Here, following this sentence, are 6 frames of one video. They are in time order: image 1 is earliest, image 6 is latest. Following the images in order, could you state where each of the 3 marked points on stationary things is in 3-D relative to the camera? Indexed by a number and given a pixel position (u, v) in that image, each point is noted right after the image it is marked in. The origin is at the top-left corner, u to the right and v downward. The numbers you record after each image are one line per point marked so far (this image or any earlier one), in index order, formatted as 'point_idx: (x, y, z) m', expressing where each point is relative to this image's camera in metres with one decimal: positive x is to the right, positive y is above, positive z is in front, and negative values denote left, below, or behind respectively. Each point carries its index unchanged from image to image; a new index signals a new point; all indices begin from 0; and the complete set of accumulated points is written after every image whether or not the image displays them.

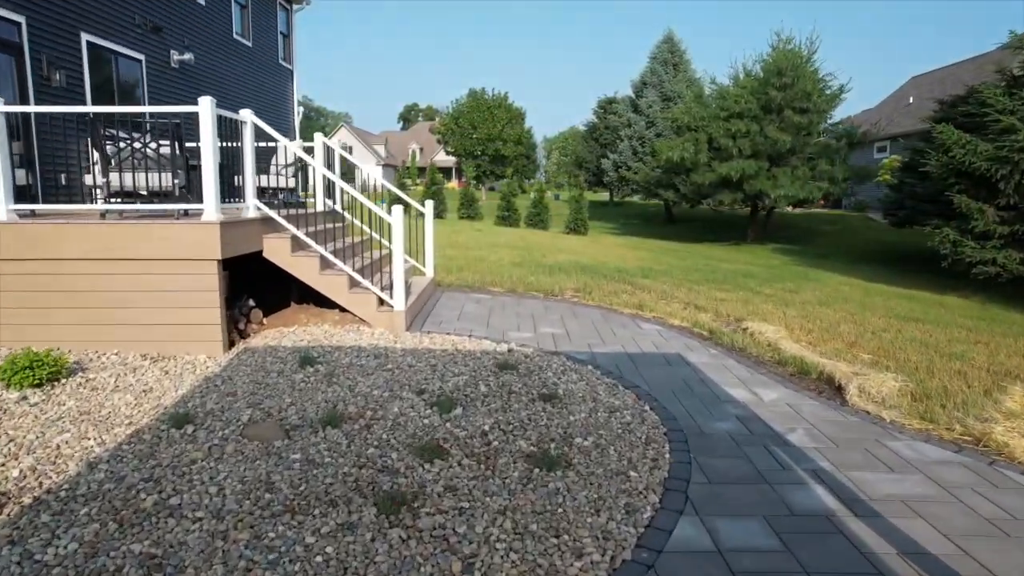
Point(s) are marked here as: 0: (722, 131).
0: (+9.9, +7.4, +19.9) m
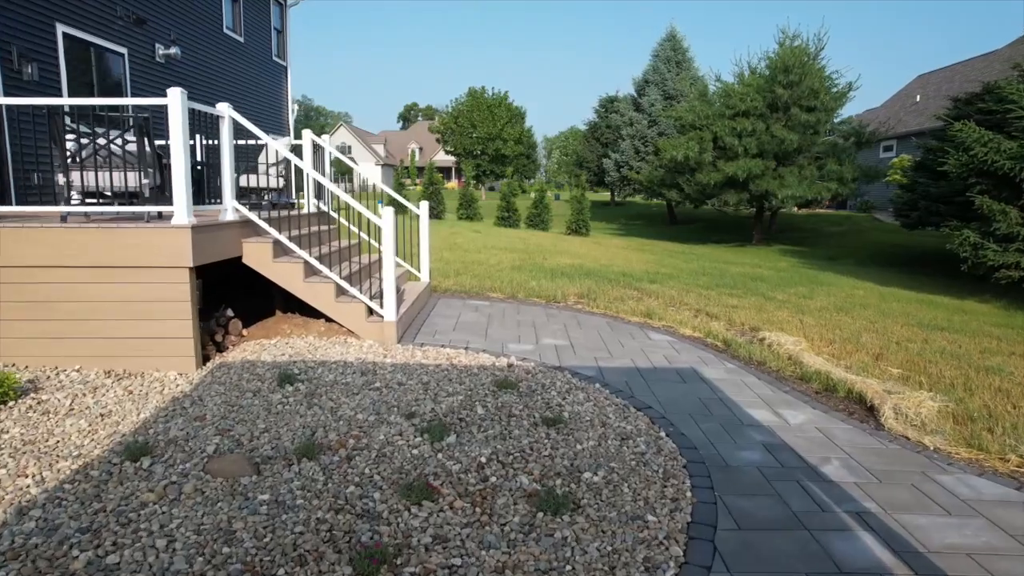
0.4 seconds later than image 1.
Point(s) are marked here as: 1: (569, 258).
0: (+9.9, +7.3, +19.5) m
1: (+1.7, +0.9, +12.4) m
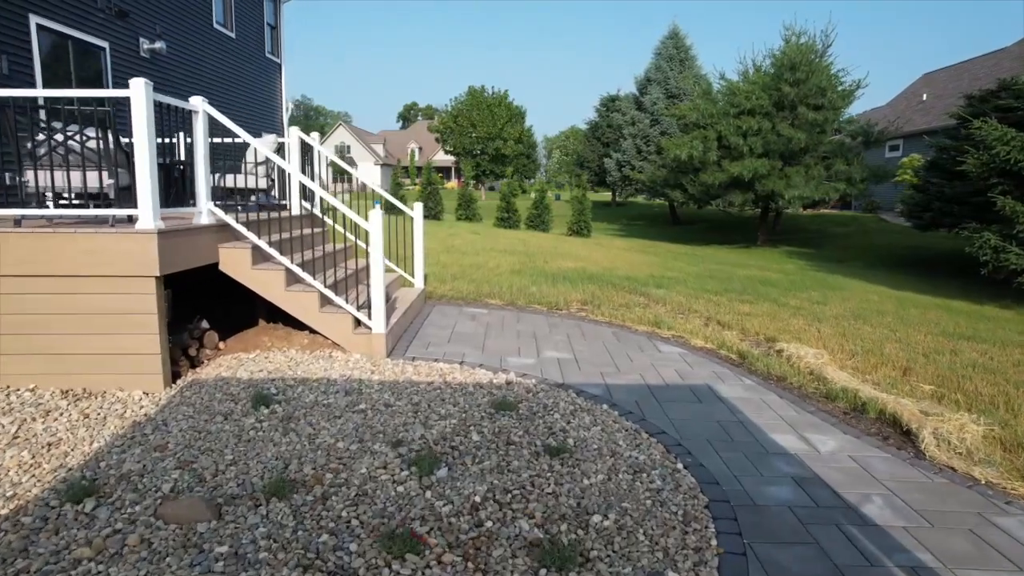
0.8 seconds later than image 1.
0: (+9.9, +7.2, +19.0) m
1: (+1.7, +0.8, +12.0) m
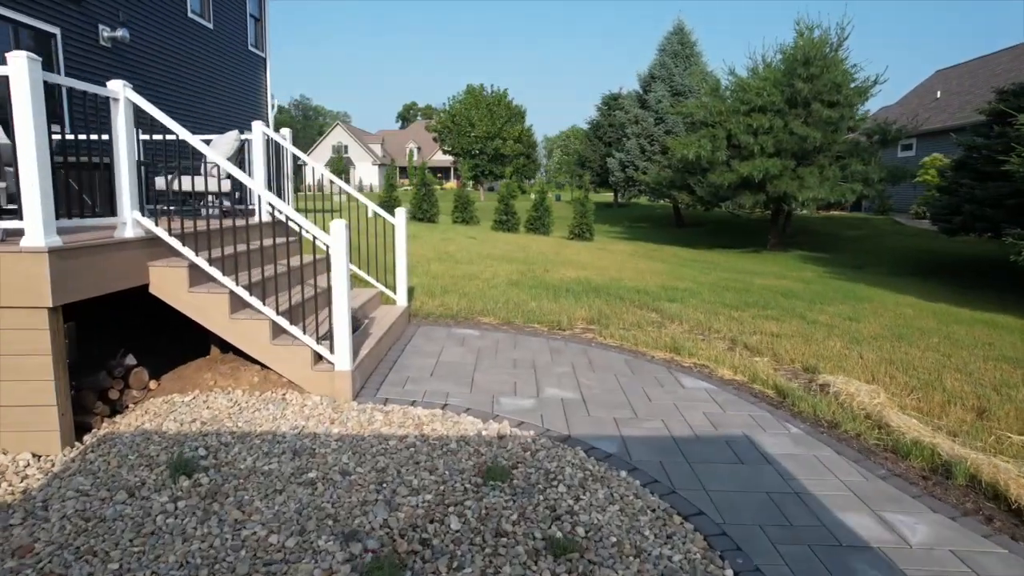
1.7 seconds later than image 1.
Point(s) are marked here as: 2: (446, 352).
0: (+9.8, +6.9, +18.1) m
1: (+1.6, +0.5, +11.0) m
2: (-0.9, -0.8, +5.7) m
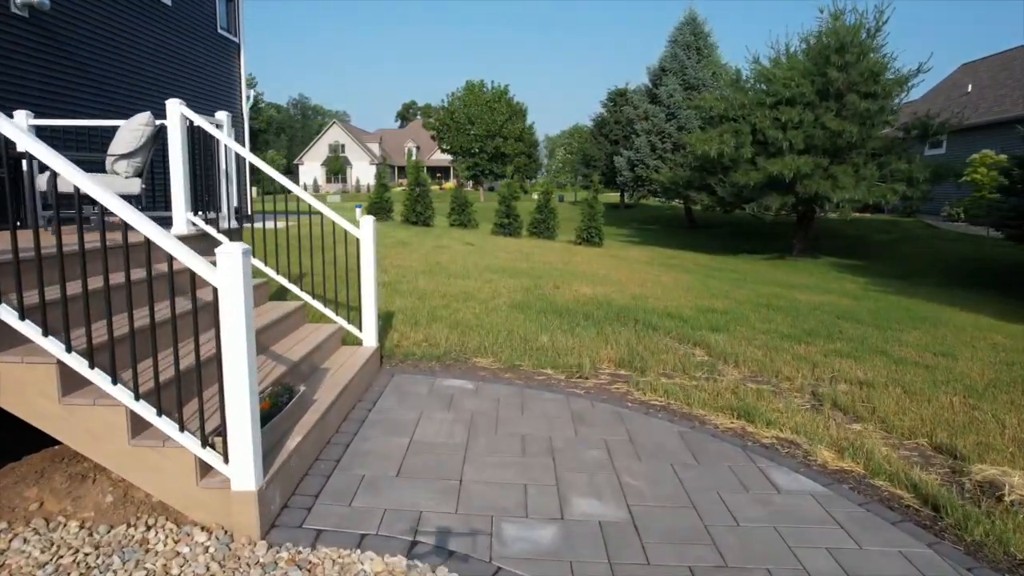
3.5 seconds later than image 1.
0: (+9.9, +6.5, +16.4) m
1: (+1.7, +0.1, +9.3) m
2: (-0.8, -1.2, +4.0) m
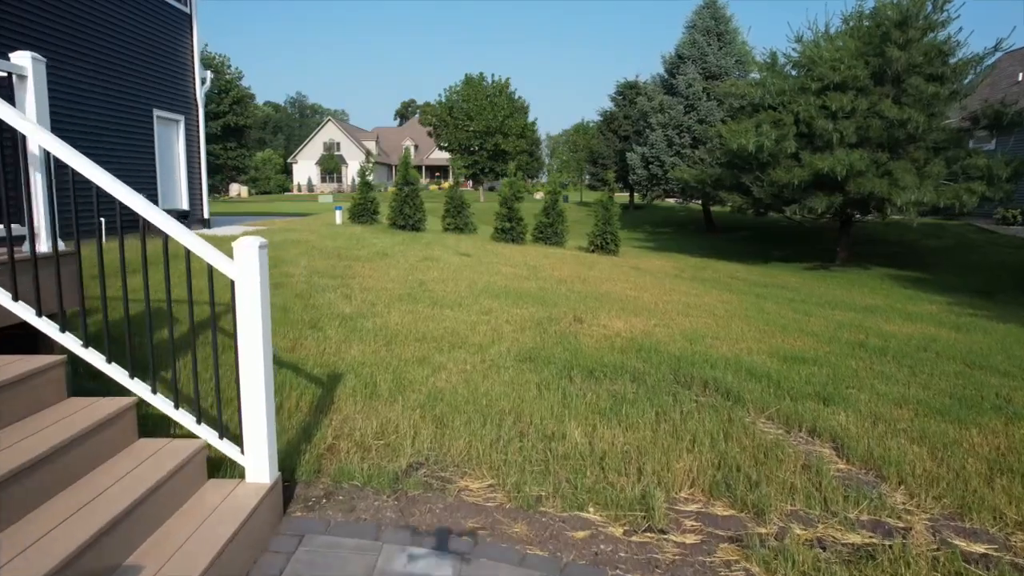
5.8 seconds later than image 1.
0: (+10.0, +6.0, +14.1) m
1: (+1.8, -0.4, +7.0) m
2: (-0.7, -1.8, +1.7) m
